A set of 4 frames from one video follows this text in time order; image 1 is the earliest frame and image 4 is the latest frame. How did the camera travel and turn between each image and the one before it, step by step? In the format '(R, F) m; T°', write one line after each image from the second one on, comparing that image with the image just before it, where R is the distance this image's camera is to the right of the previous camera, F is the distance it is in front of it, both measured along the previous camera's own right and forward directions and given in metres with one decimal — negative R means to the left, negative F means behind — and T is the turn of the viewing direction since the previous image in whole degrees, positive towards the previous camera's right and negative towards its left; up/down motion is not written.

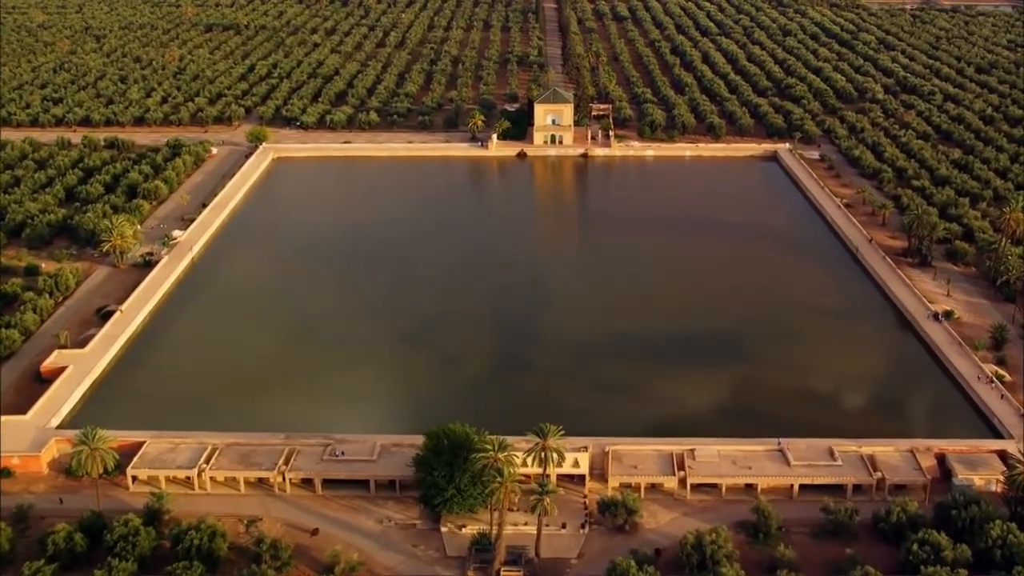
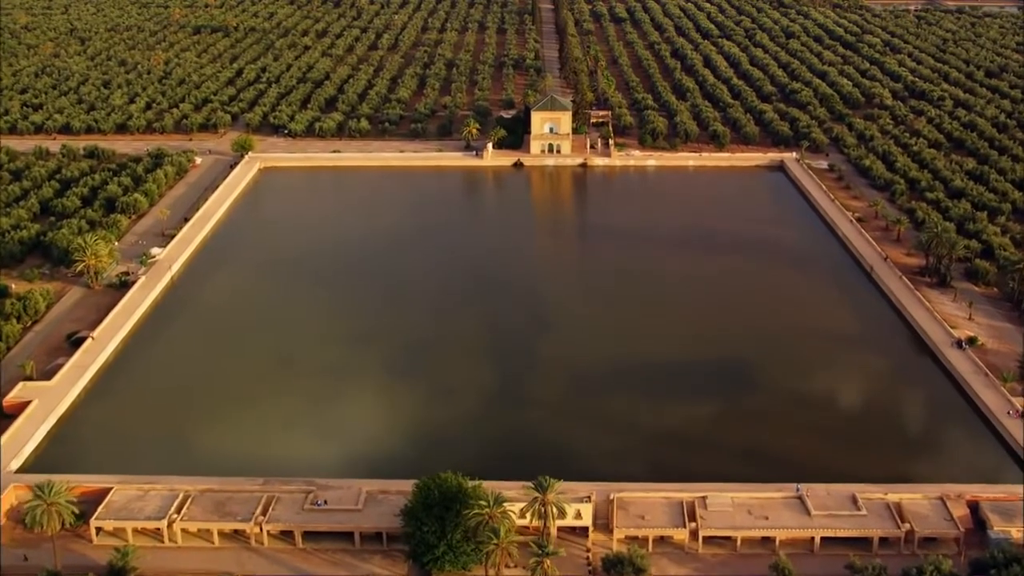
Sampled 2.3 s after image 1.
(0.0, +2.3) m; 0°
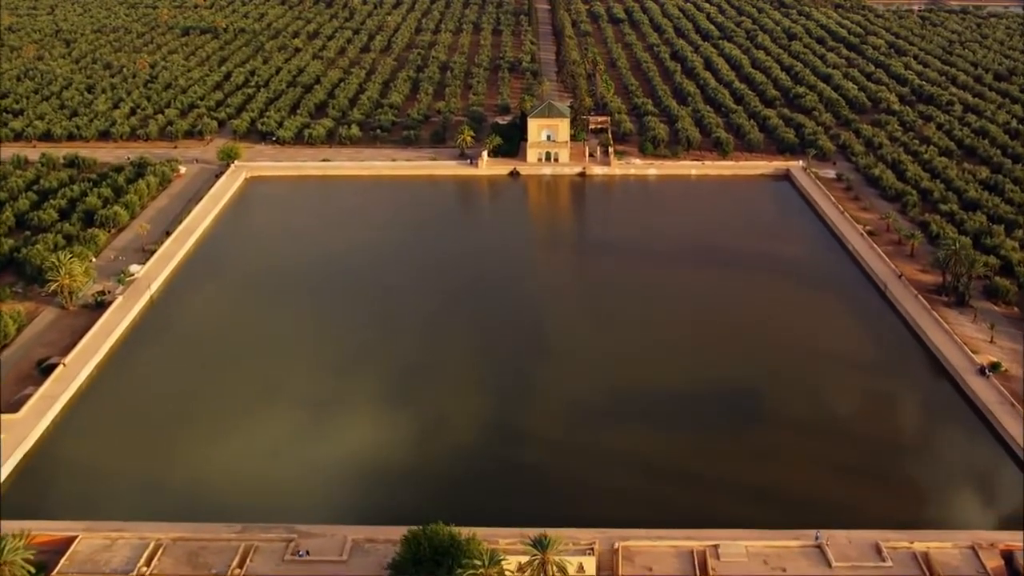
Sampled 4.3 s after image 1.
(0.0, +2.0) m; 0°
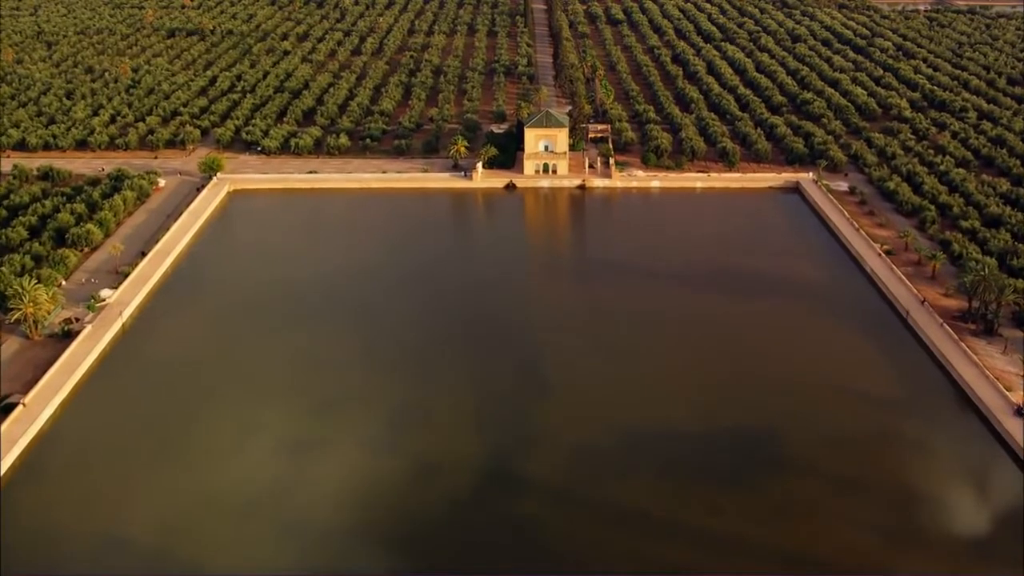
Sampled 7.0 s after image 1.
(0.0, +2.6) m; 0°
